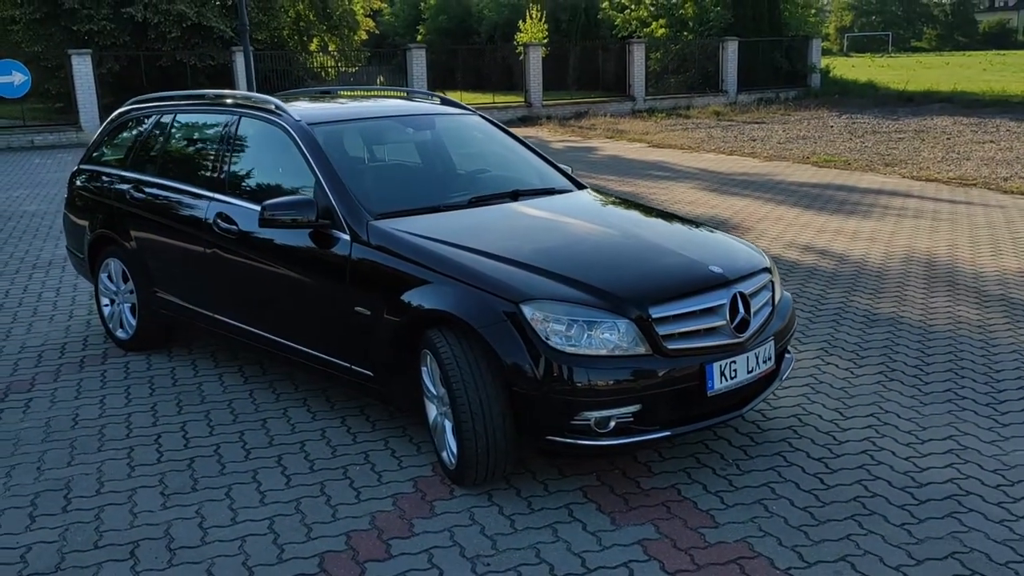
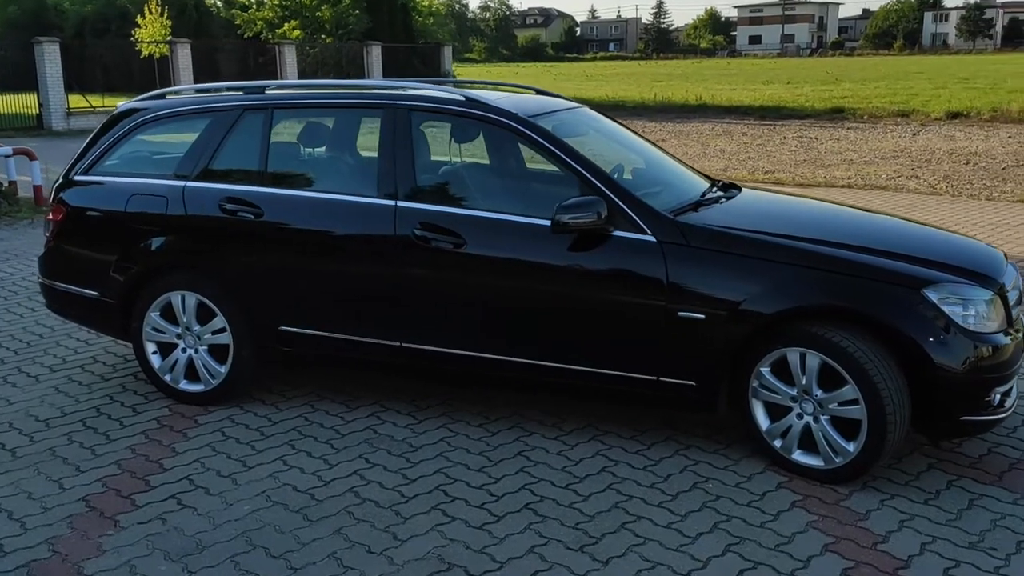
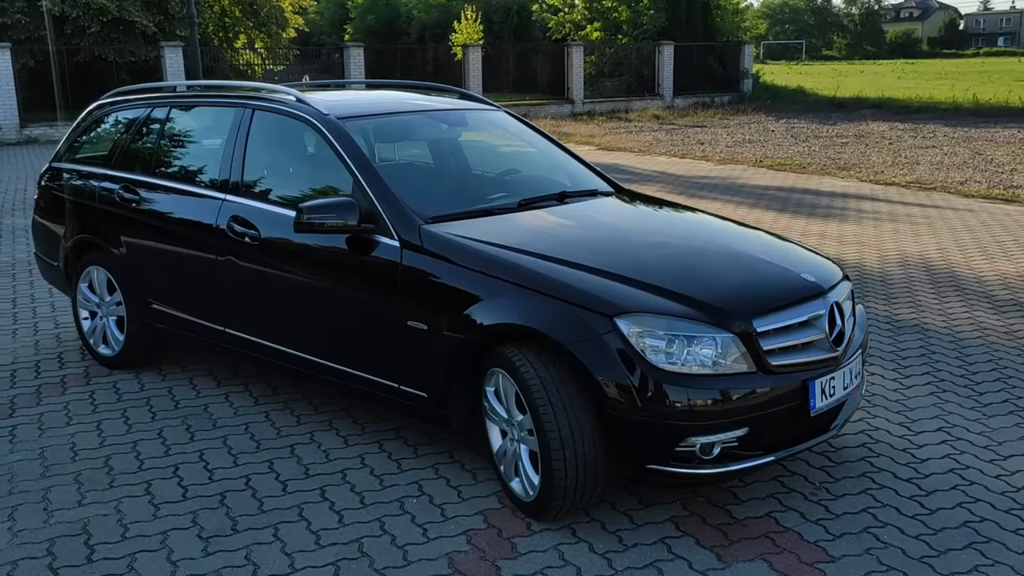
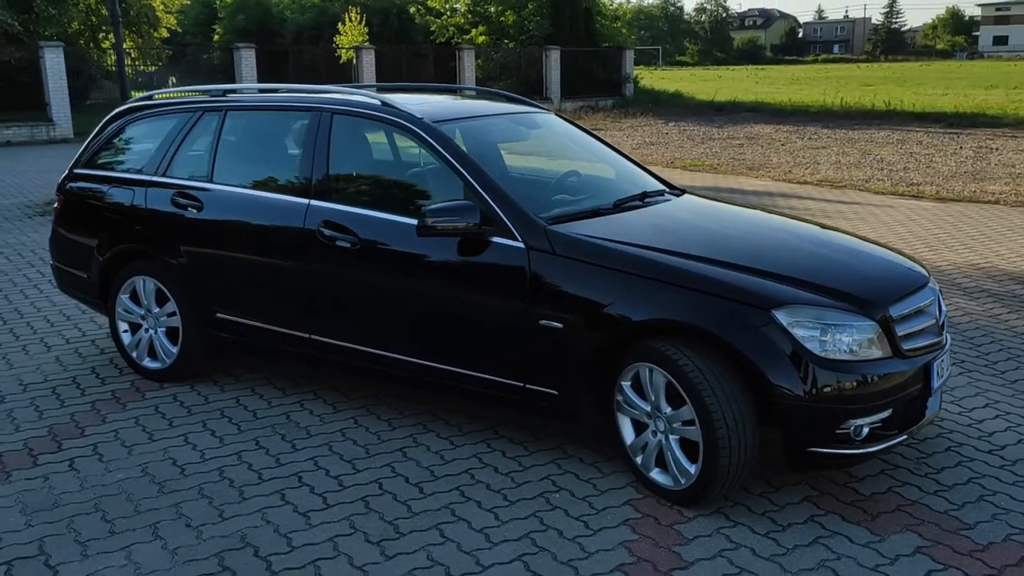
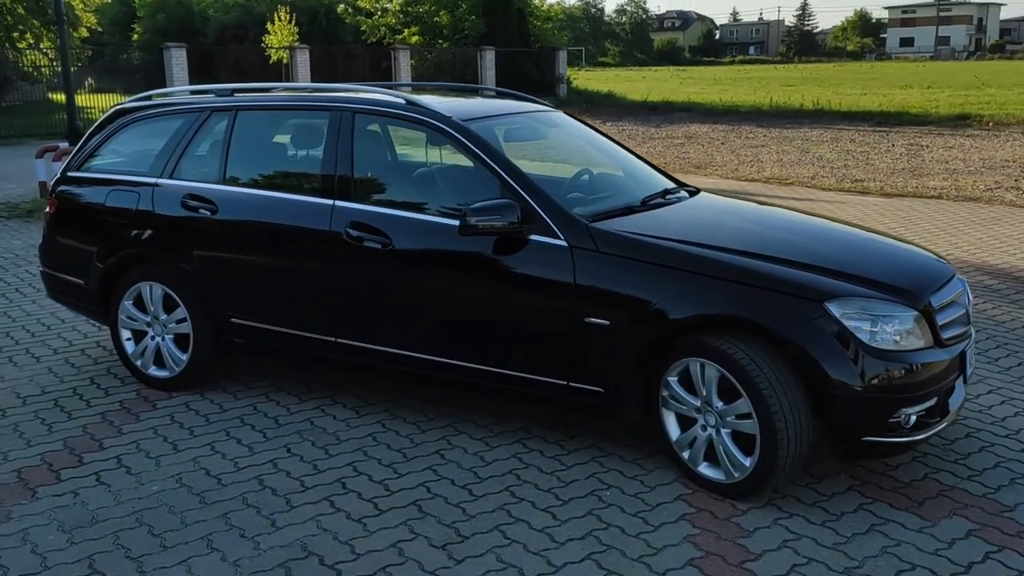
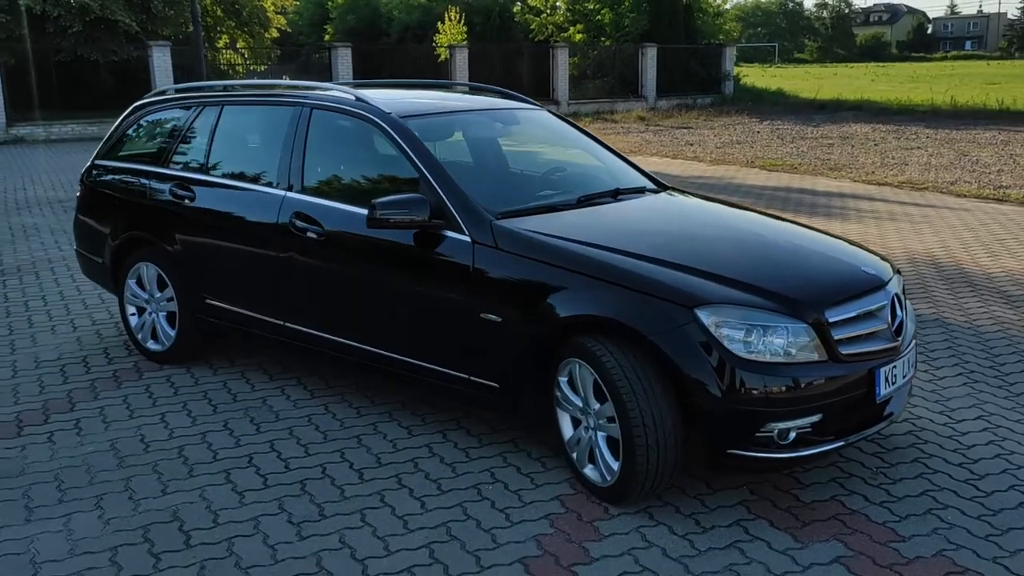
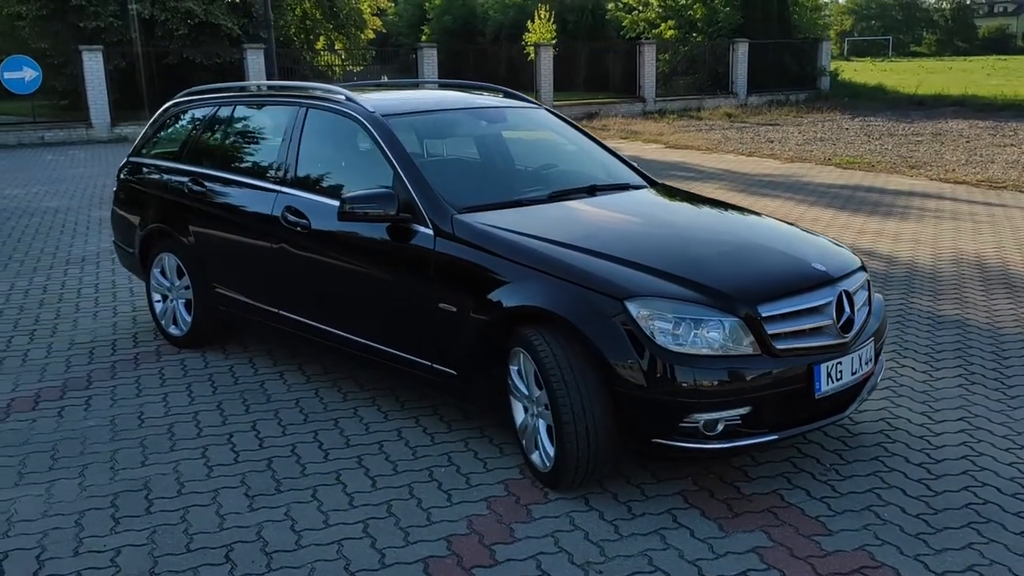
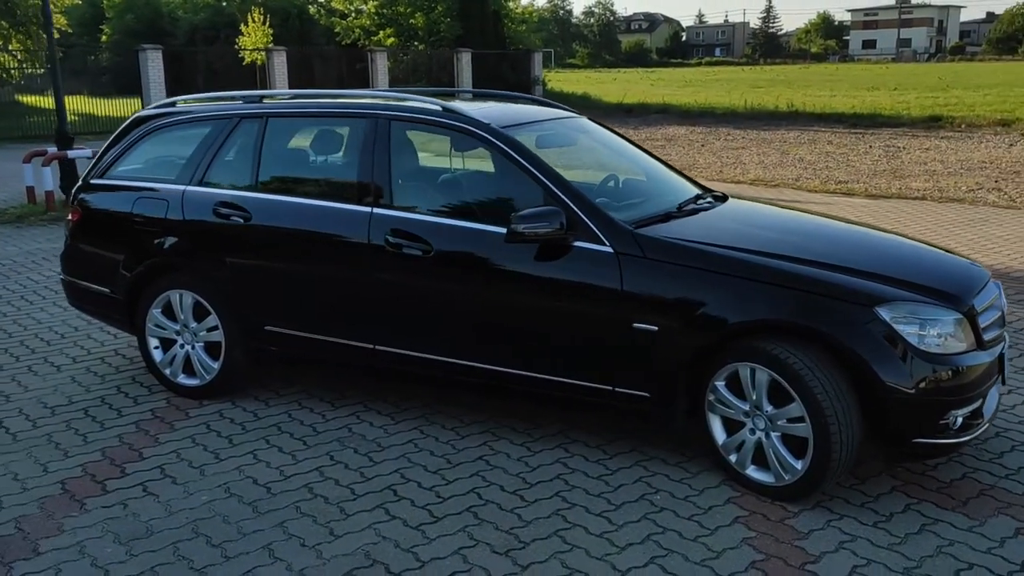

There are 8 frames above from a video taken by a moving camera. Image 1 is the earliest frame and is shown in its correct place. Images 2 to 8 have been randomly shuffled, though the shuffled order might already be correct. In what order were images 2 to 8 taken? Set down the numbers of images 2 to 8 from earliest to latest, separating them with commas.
7, 3, 6, 4, 5, 8, 2
